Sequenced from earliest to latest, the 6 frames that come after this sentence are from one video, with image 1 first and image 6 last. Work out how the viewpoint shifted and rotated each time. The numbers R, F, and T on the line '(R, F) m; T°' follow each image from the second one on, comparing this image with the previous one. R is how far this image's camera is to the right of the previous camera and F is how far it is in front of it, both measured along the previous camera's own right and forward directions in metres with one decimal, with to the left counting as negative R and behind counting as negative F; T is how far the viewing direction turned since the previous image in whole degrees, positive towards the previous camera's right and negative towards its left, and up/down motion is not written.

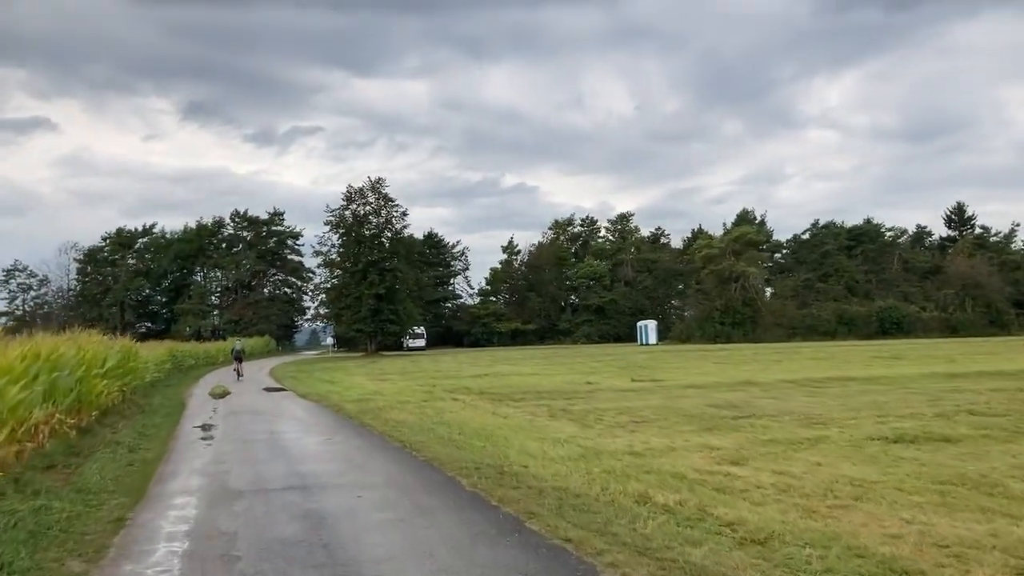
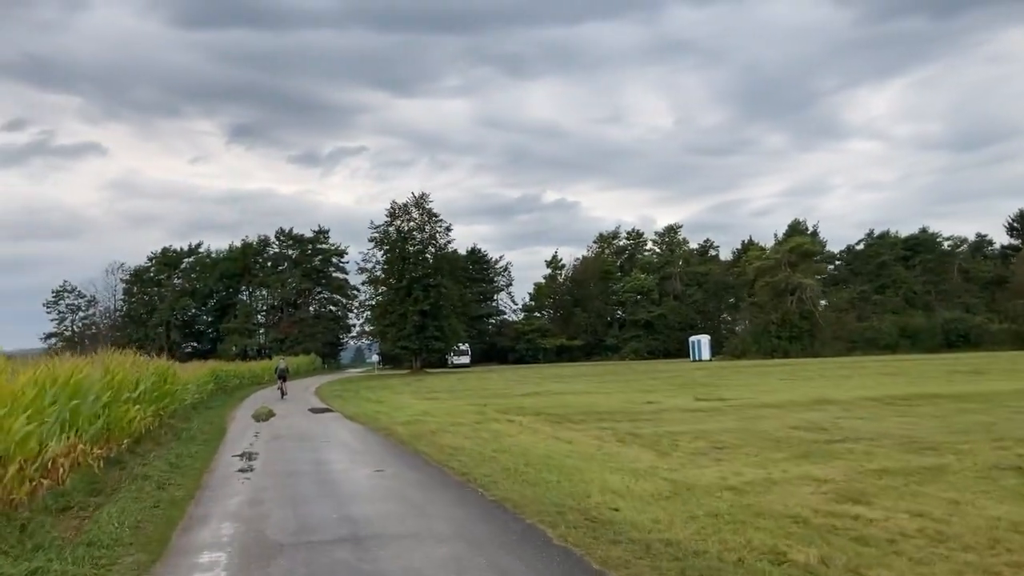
(-0.4, +1.4) m; -3°
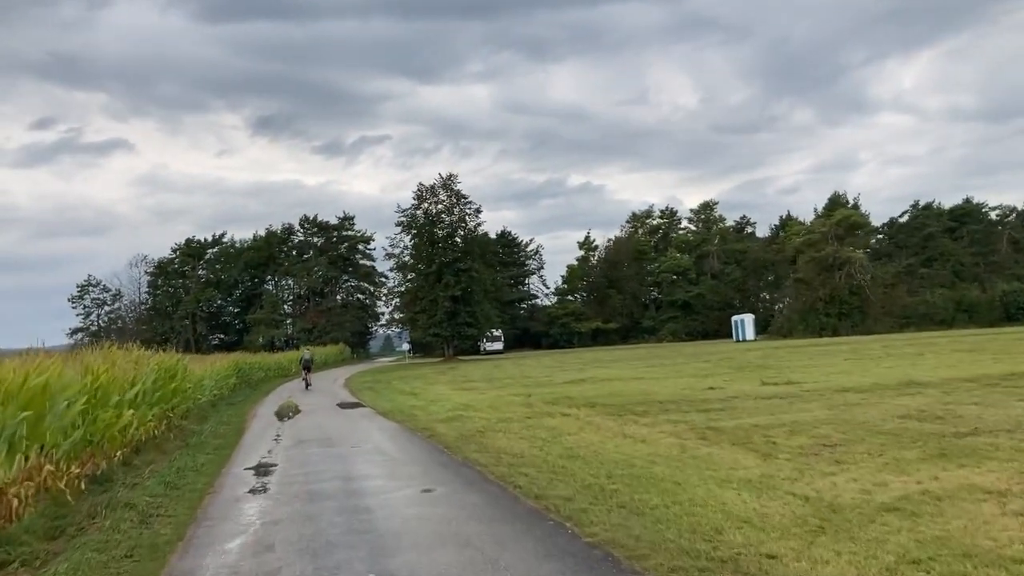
(-0.5, +2.3) m; -2°
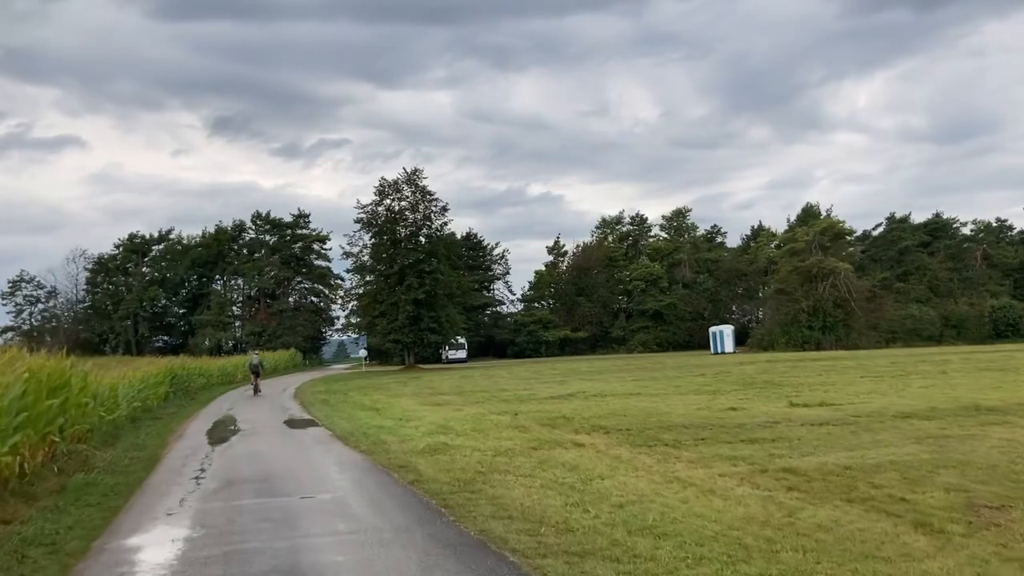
(-0.7, +3.8) m; +3°
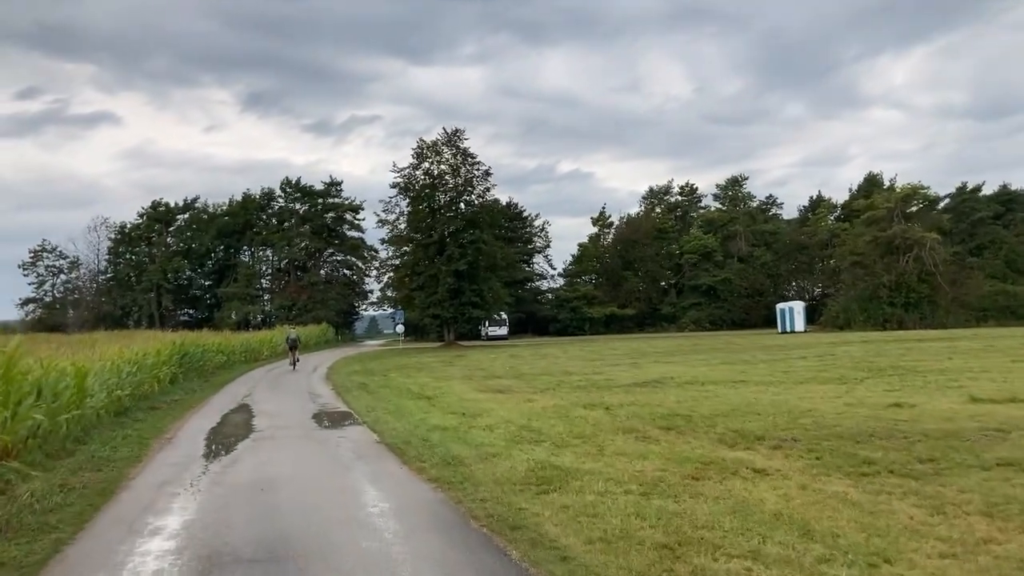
(-1.1, +4.7) m; -2°
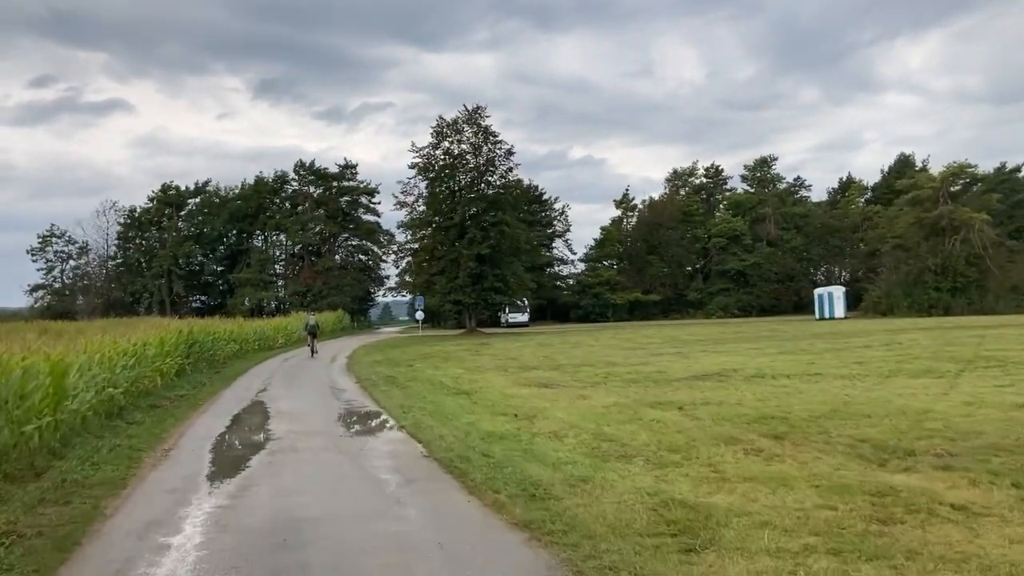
(-0.7, +2.3) m; -1°
